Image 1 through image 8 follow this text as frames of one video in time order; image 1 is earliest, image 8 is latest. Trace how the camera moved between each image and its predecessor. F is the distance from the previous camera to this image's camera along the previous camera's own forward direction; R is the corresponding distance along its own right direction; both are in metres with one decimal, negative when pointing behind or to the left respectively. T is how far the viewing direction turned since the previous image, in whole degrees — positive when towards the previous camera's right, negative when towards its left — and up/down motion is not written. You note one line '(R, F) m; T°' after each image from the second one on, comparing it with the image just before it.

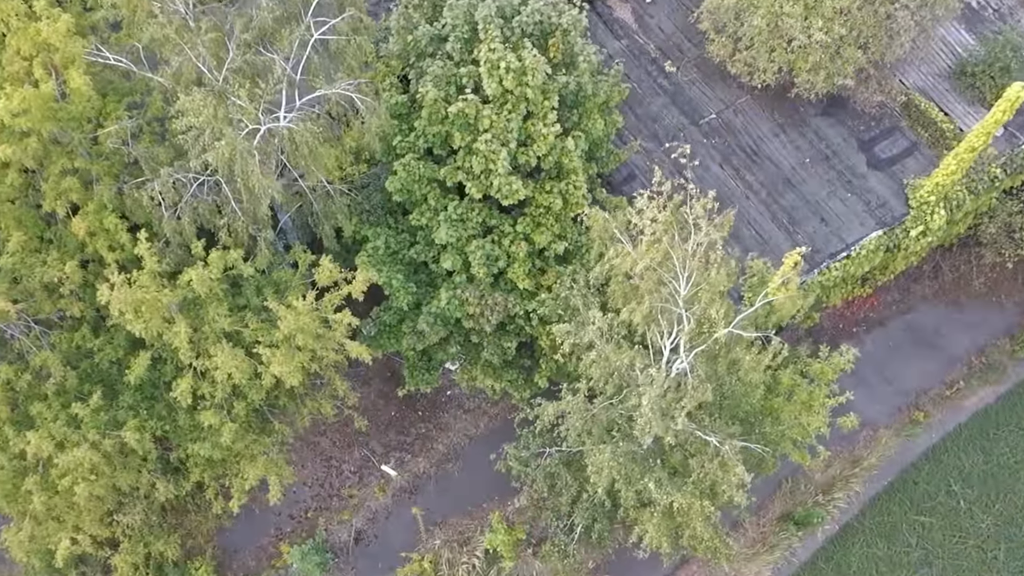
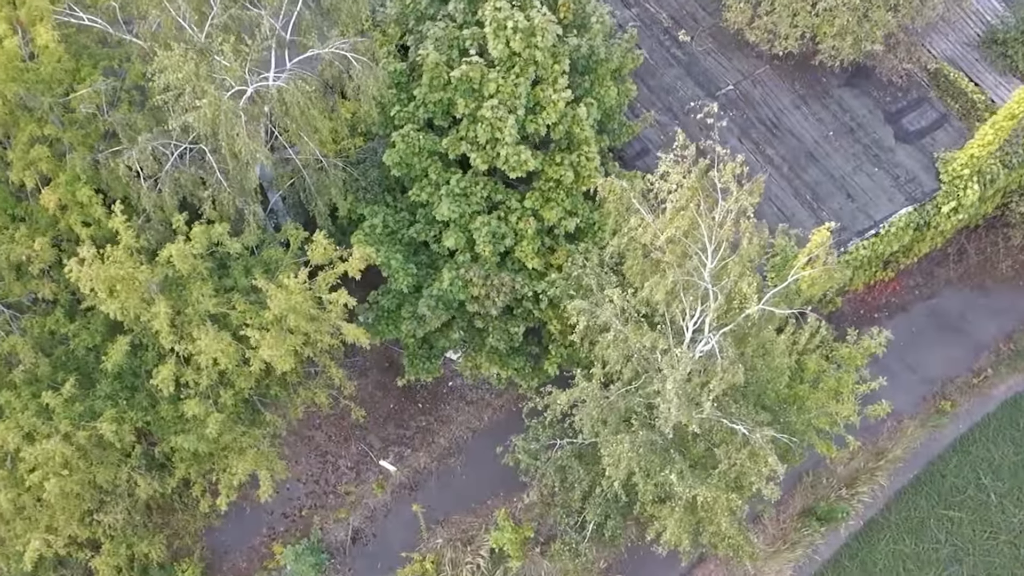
(-0.2, +1.1) m; 0°
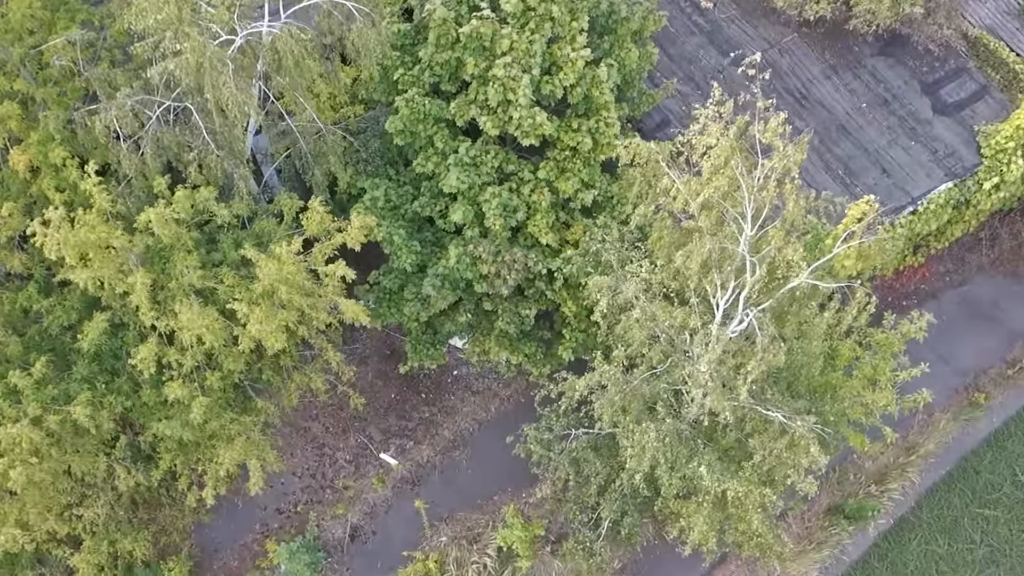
(-0.2, +1.1) m; 0°
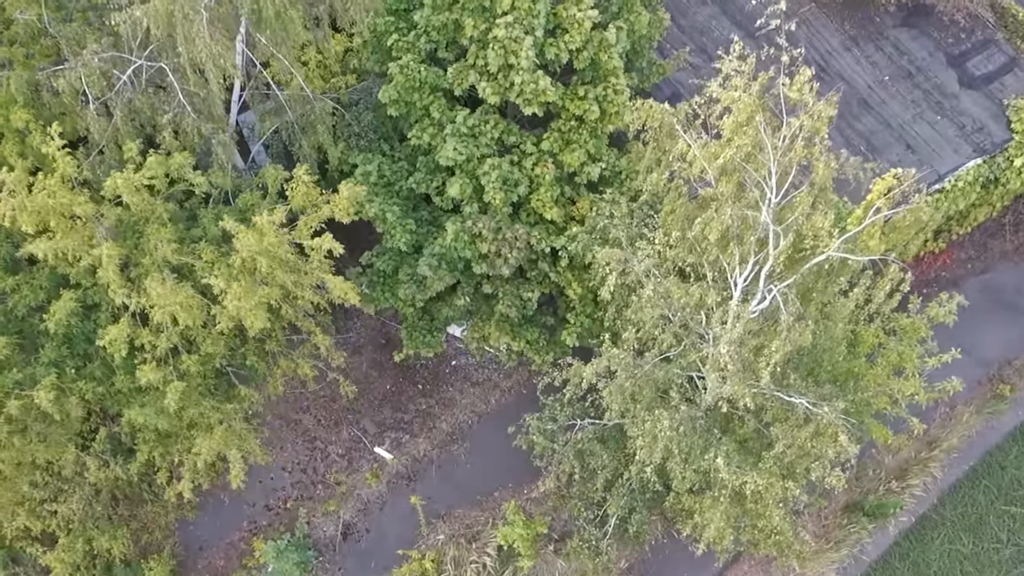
(0.0, +0.9) m; 0°
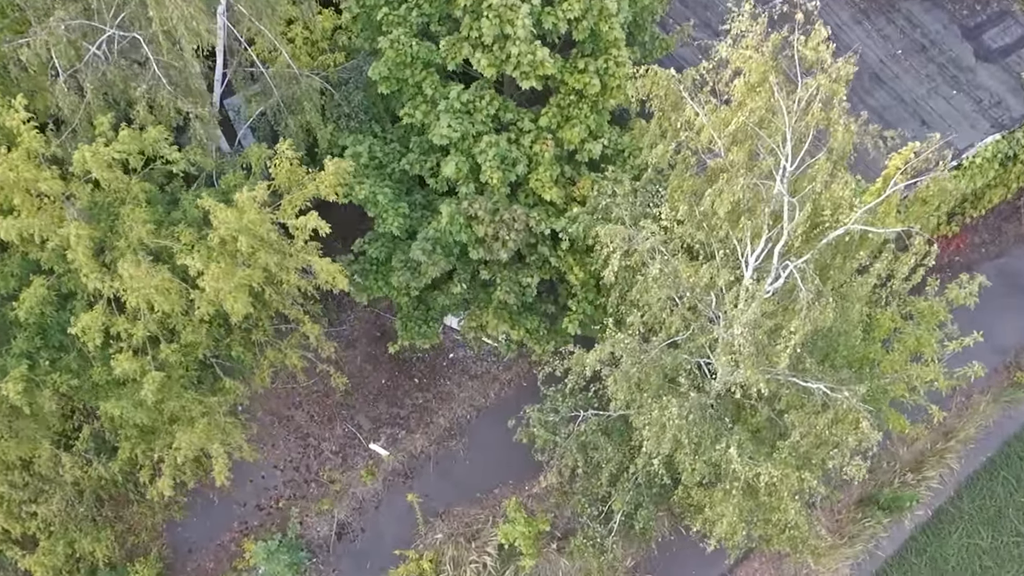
(0.0, +0.6) m; 0°
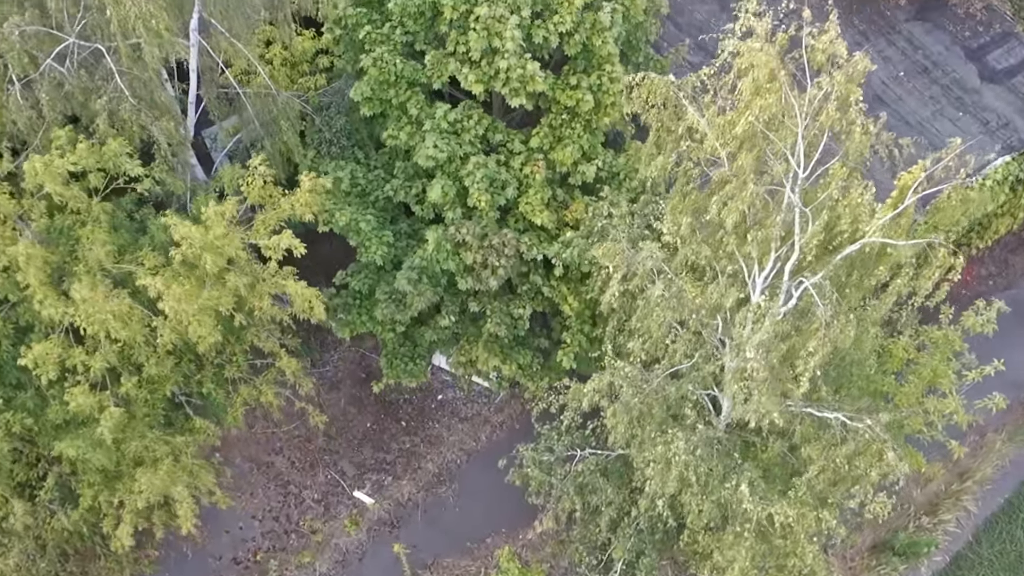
(0.0, +0.7) m; +1°
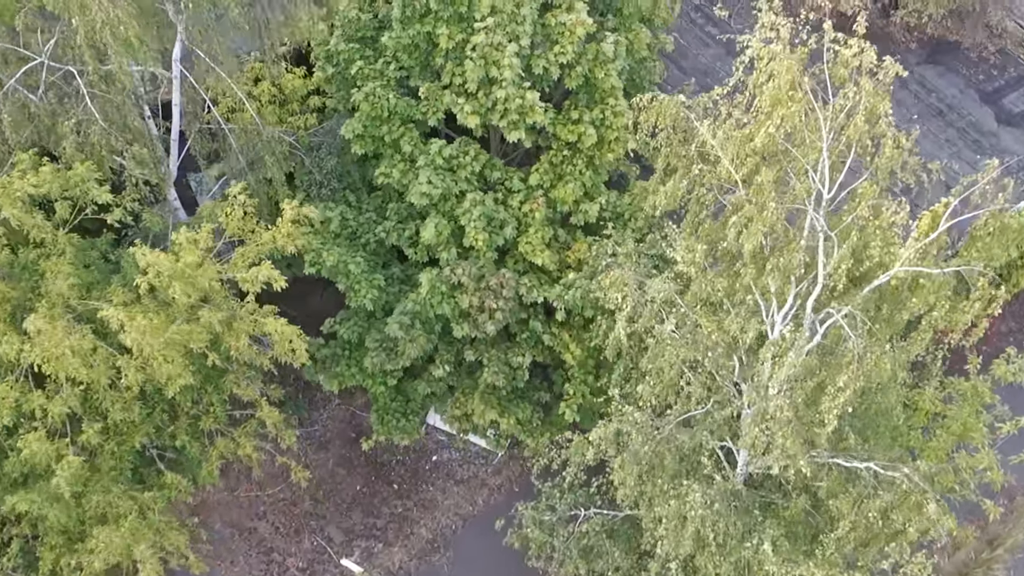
(0.0, +0.7) m; 0°
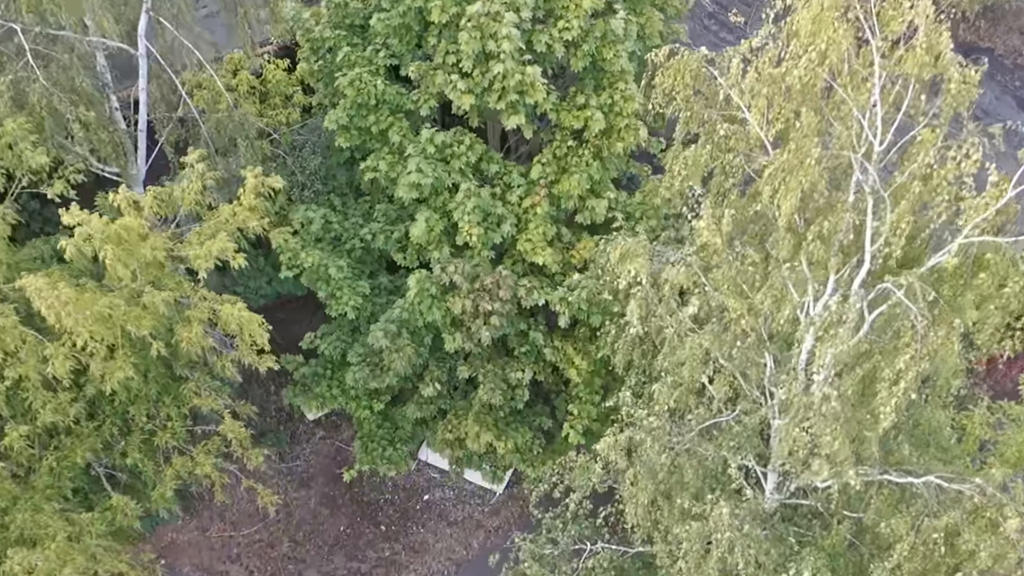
(+0.1, +1.2) m; 0°
